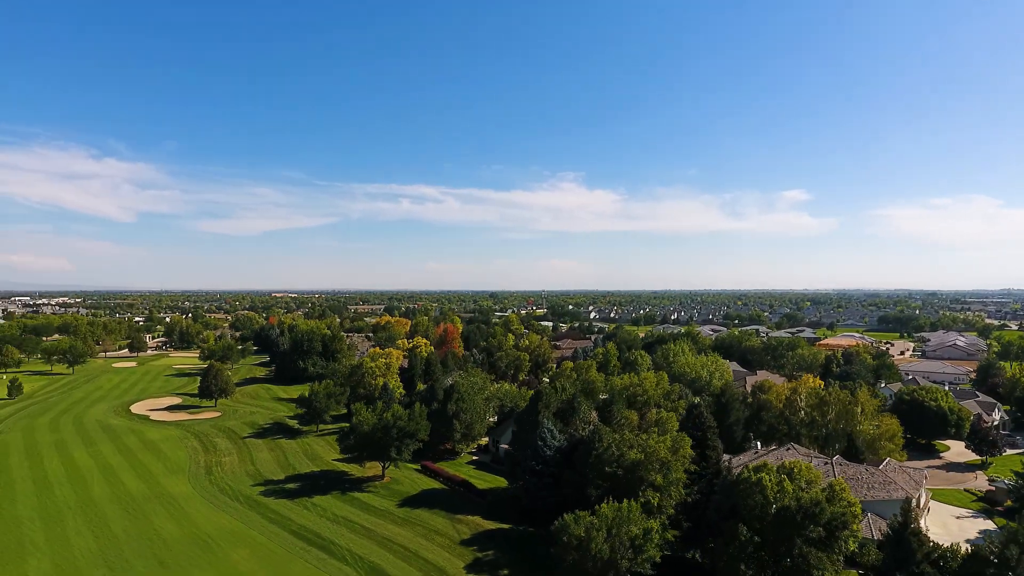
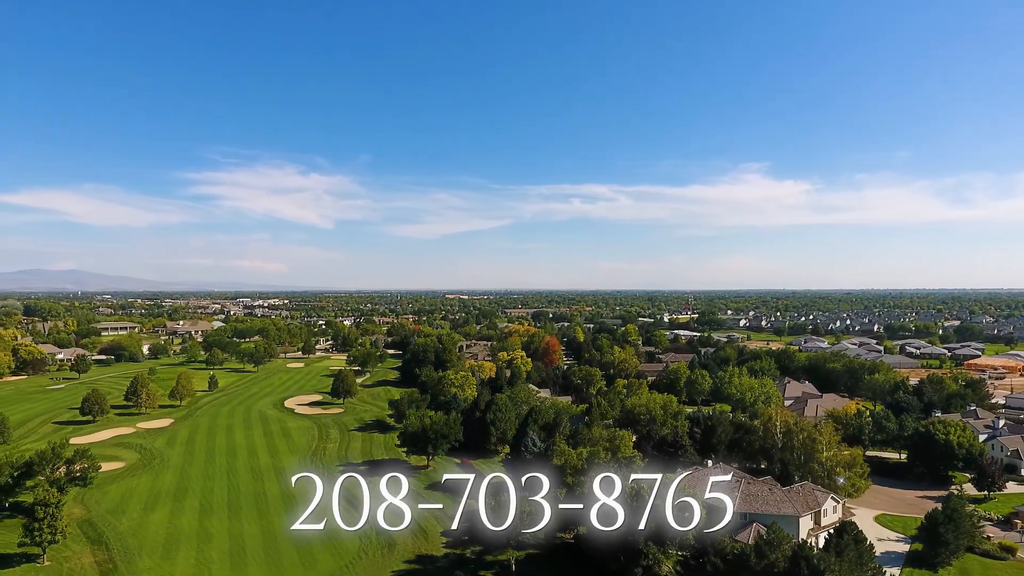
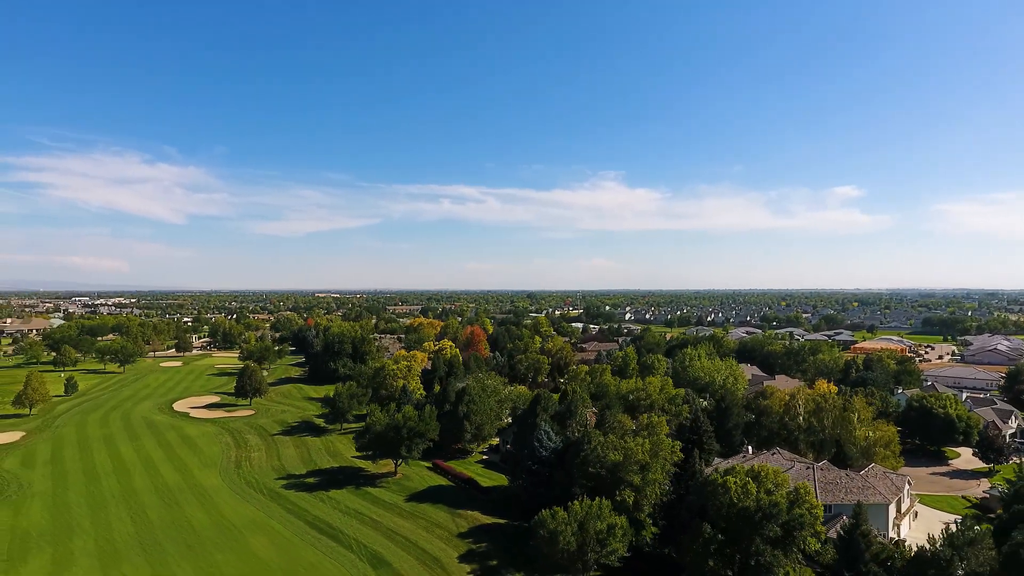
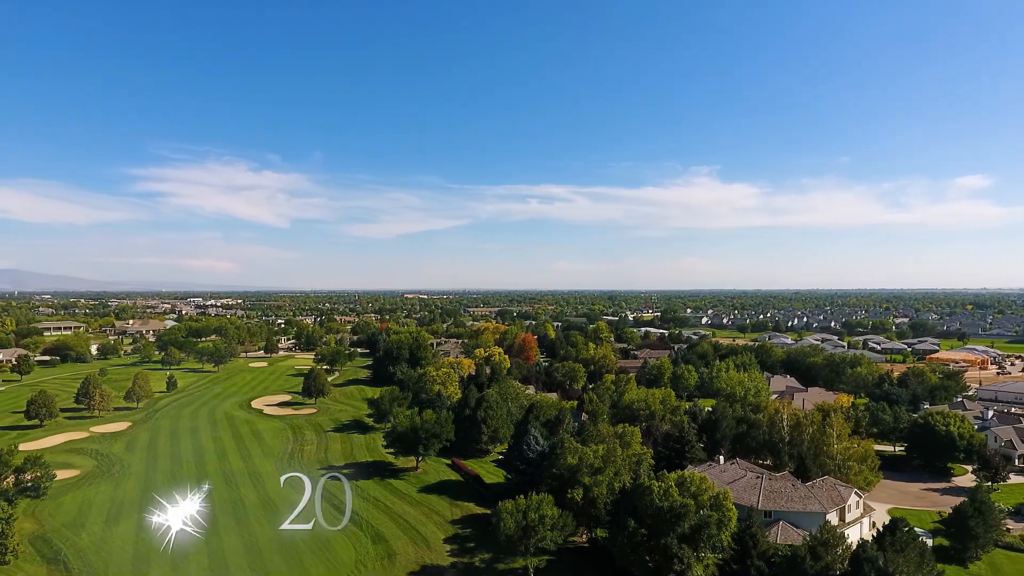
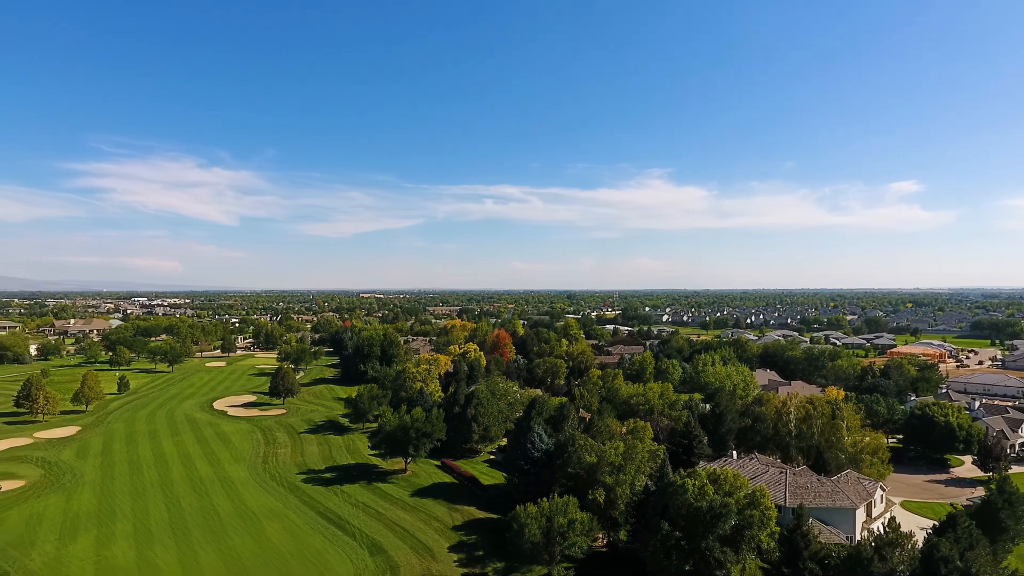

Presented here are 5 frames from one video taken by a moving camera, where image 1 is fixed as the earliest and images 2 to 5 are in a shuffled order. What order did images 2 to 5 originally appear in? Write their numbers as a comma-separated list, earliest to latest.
3, 5, 4, 2
